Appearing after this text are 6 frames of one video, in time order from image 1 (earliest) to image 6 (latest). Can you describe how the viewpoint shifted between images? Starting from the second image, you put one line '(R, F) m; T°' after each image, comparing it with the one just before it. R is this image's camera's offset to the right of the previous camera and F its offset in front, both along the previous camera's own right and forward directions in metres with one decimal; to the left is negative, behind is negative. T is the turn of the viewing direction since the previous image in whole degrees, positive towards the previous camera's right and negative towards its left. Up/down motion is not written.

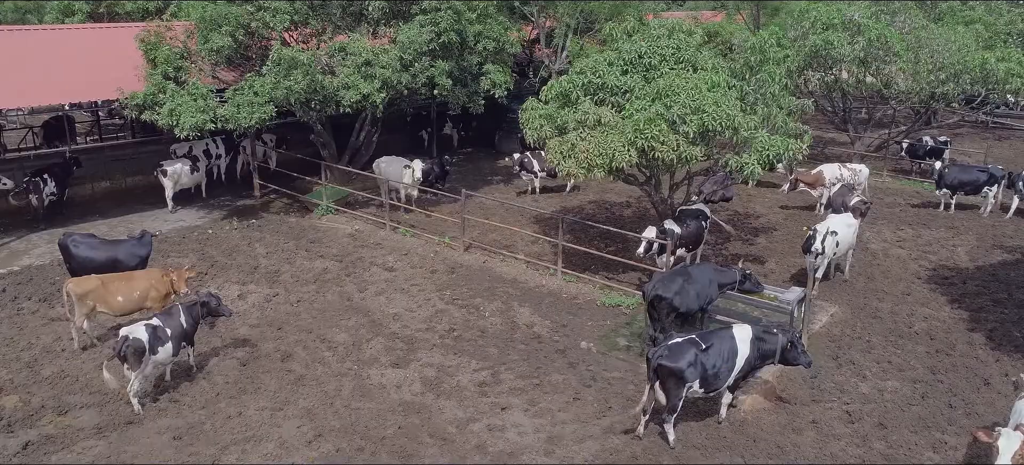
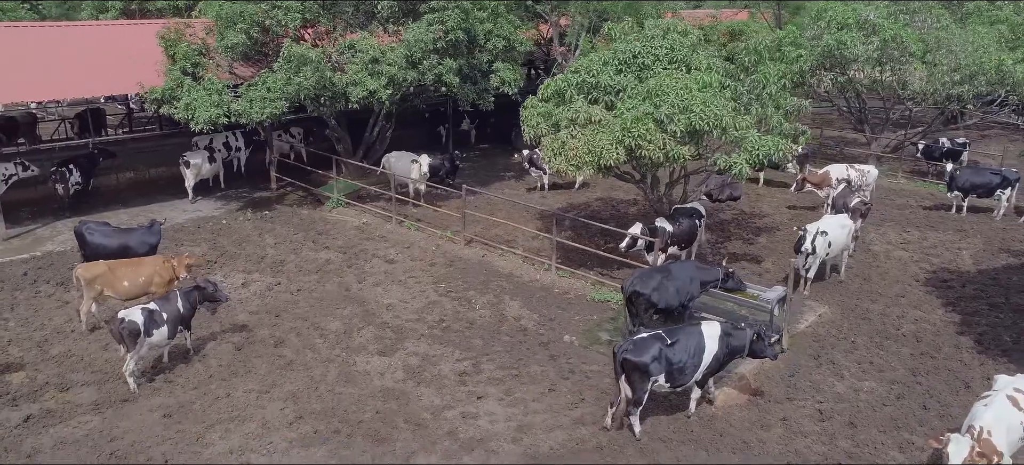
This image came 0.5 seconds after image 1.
(+0.6, -0.2) m; -3°
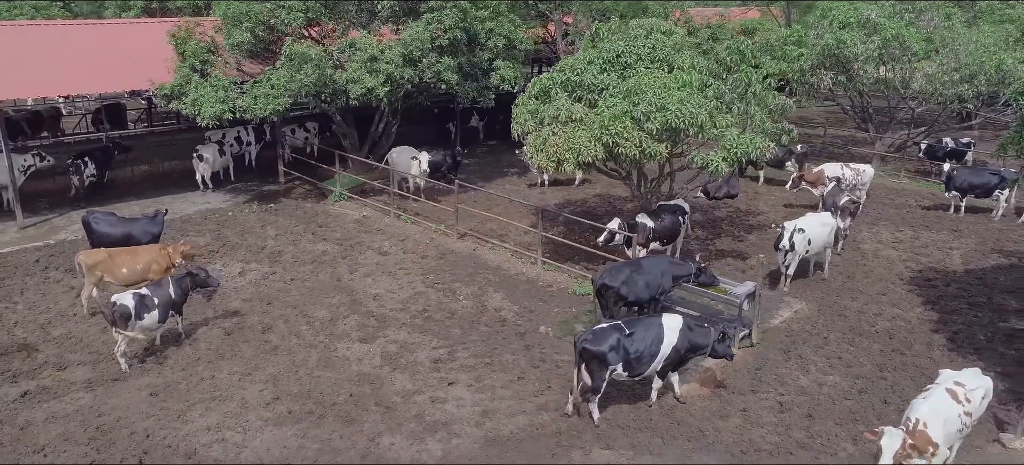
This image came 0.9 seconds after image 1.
(+0.6, -0.3) m; -2°
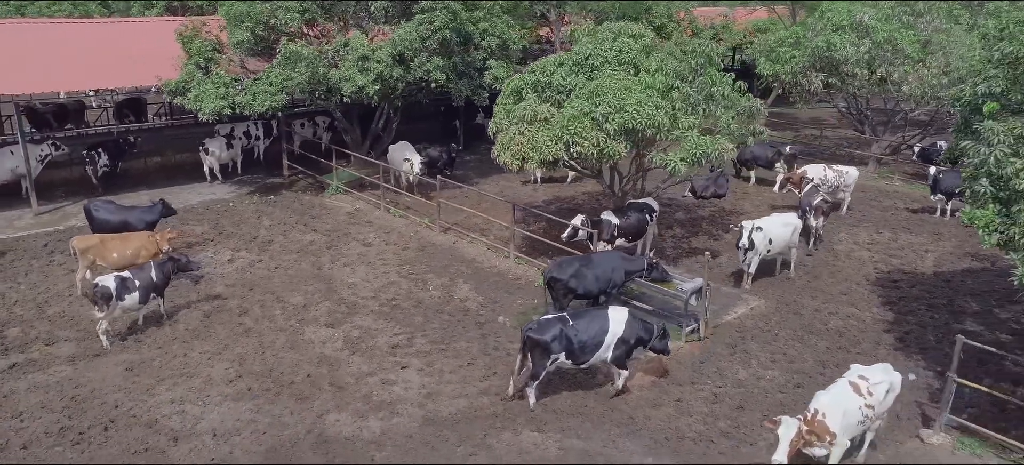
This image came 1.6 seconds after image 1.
(+1.0, -0.4) m; -3°
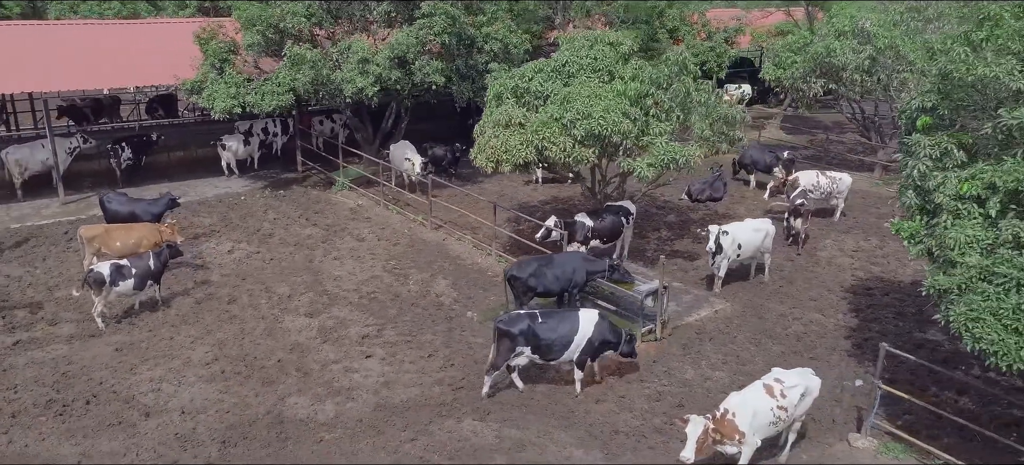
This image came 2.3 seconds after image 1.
(+1.0, -0.4) m; -3°
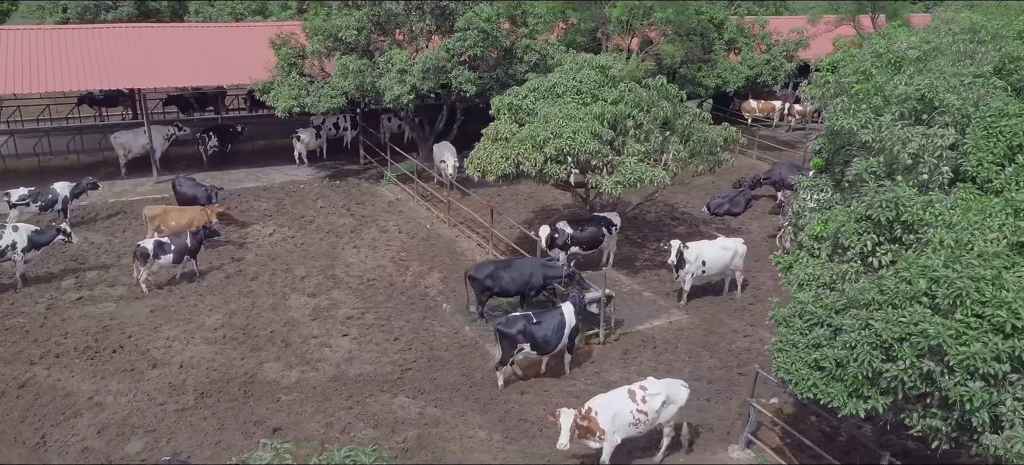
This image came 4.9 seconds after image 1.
(+2.3, -1.0) m; -9°
